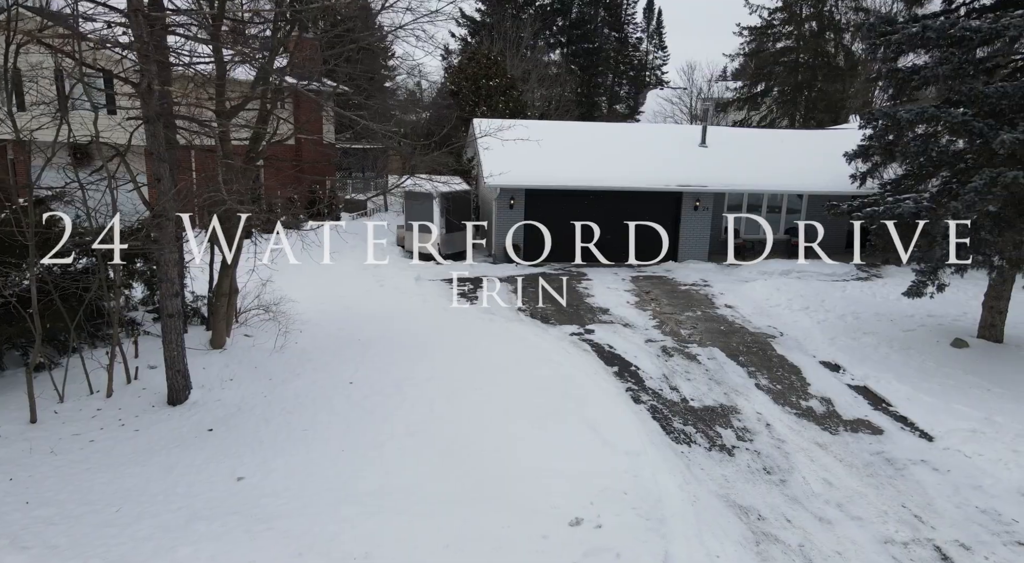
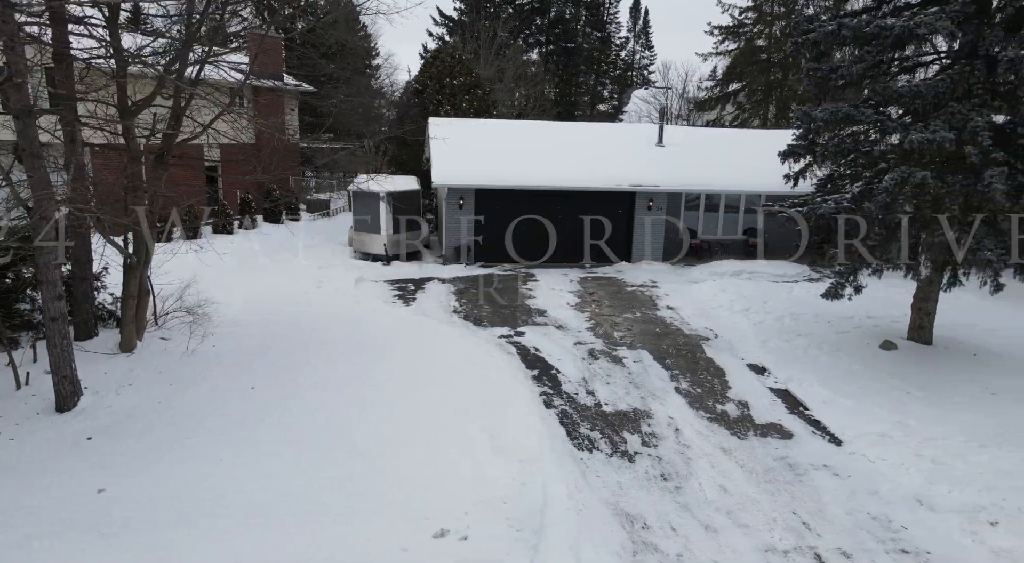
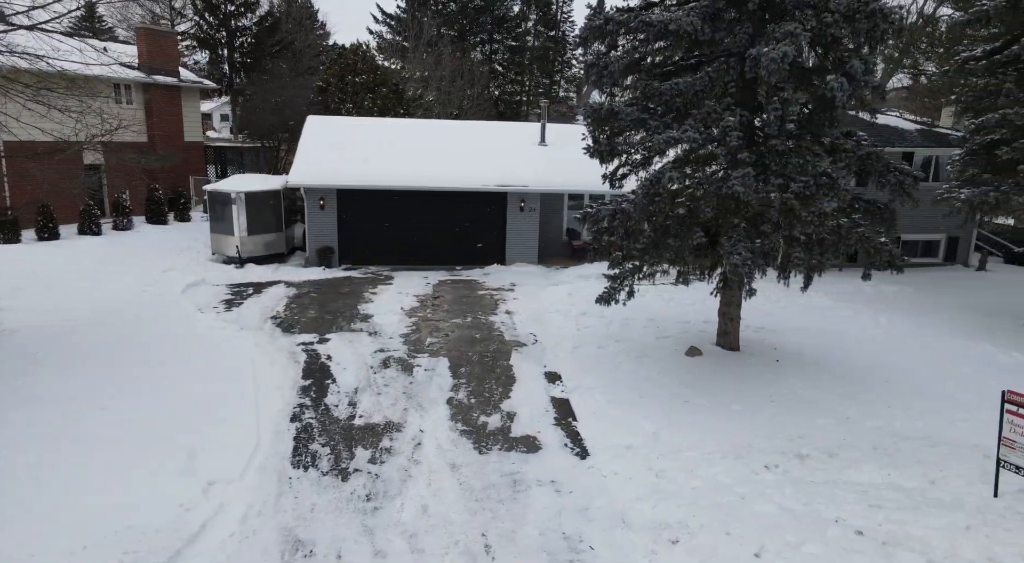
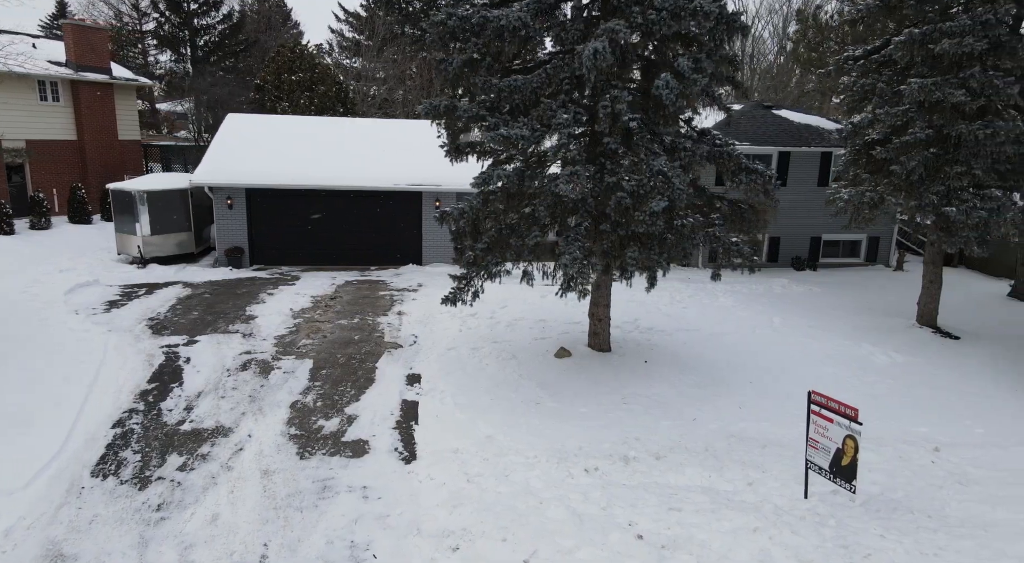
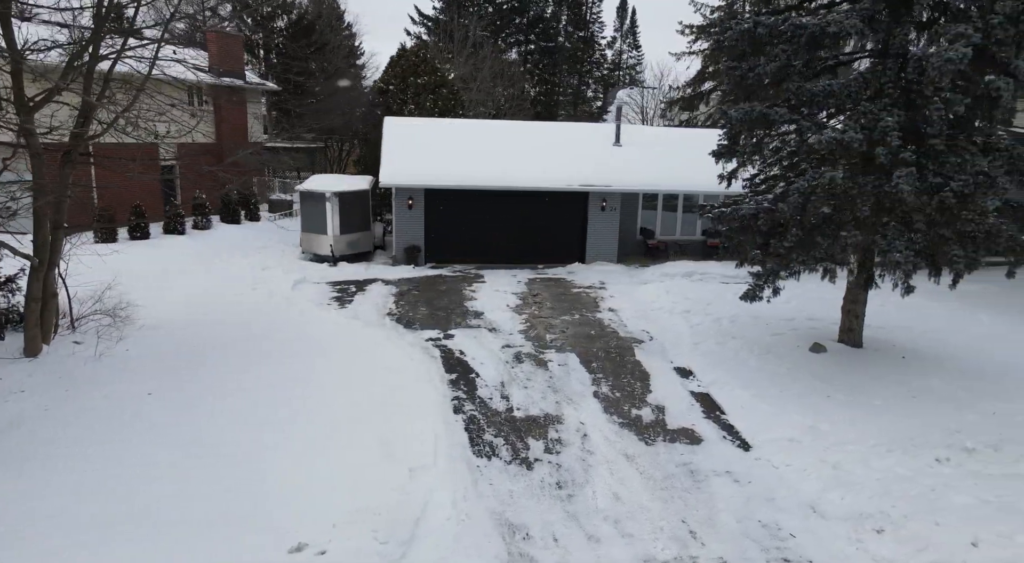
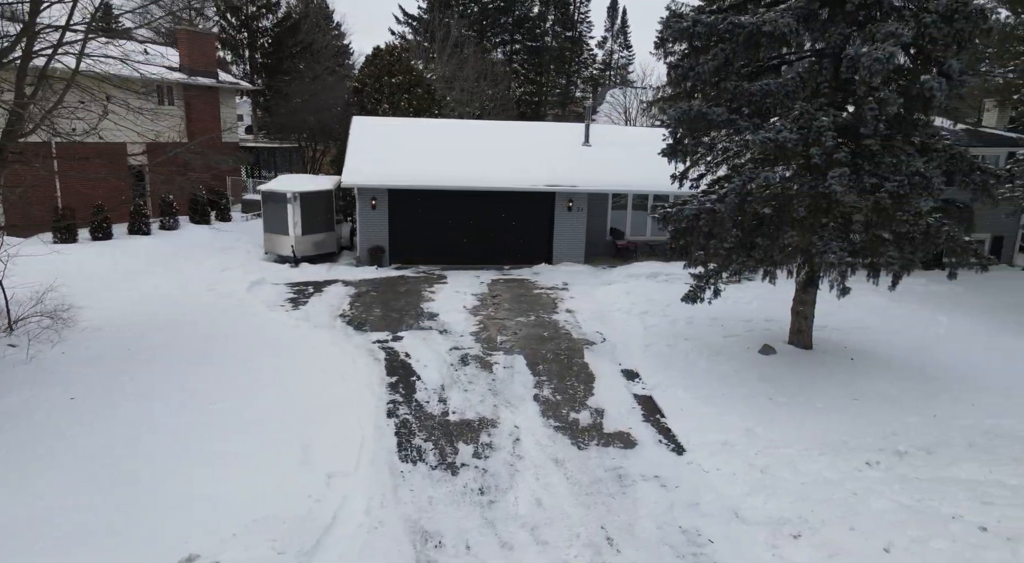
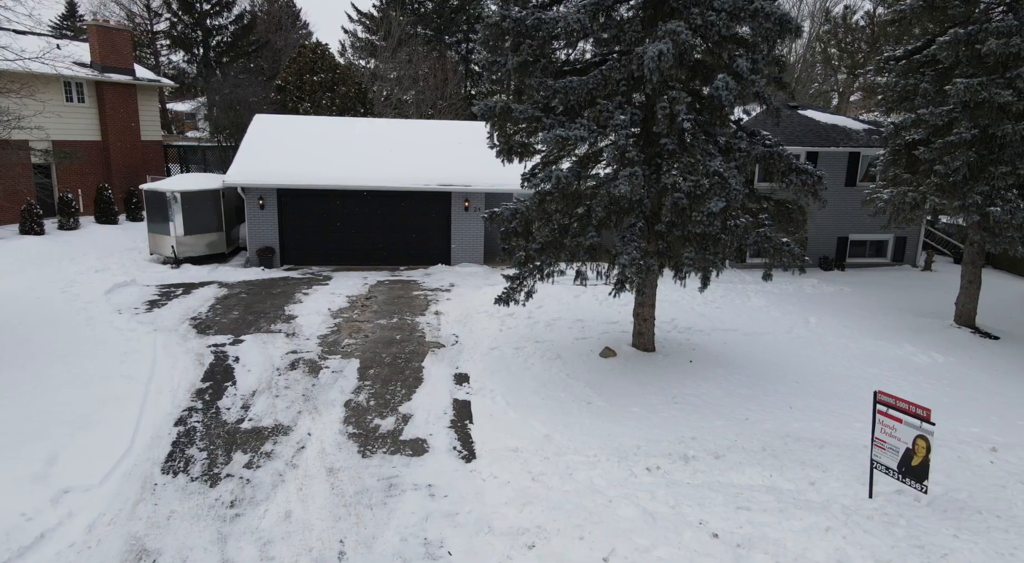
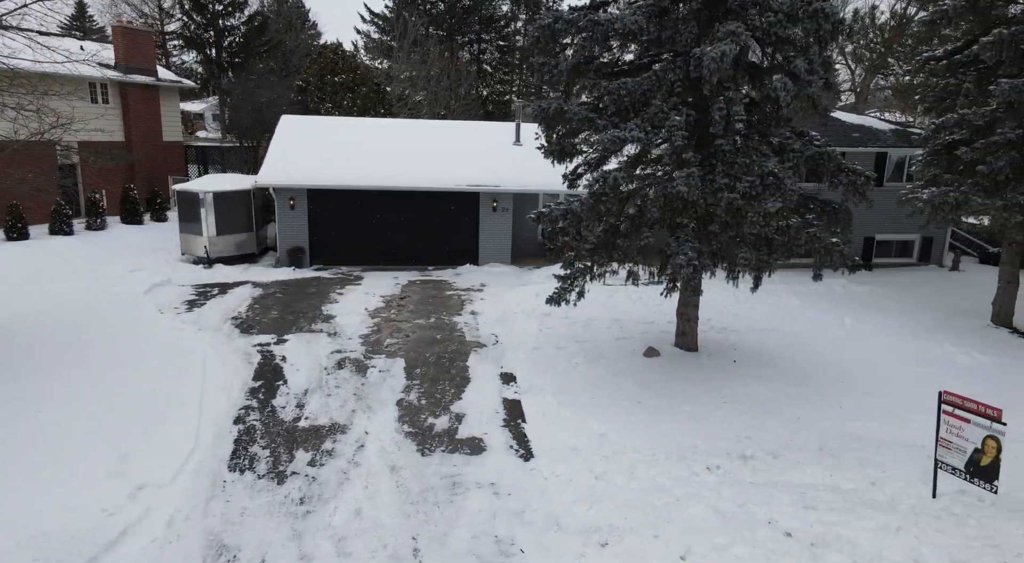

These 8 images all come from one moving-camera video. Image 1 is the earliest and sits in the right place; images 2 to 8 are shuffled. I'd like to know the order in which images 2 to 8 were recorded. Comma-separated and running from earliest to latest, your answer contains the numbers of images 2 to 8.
2, 5, 6, 3, 8, 7, 4
